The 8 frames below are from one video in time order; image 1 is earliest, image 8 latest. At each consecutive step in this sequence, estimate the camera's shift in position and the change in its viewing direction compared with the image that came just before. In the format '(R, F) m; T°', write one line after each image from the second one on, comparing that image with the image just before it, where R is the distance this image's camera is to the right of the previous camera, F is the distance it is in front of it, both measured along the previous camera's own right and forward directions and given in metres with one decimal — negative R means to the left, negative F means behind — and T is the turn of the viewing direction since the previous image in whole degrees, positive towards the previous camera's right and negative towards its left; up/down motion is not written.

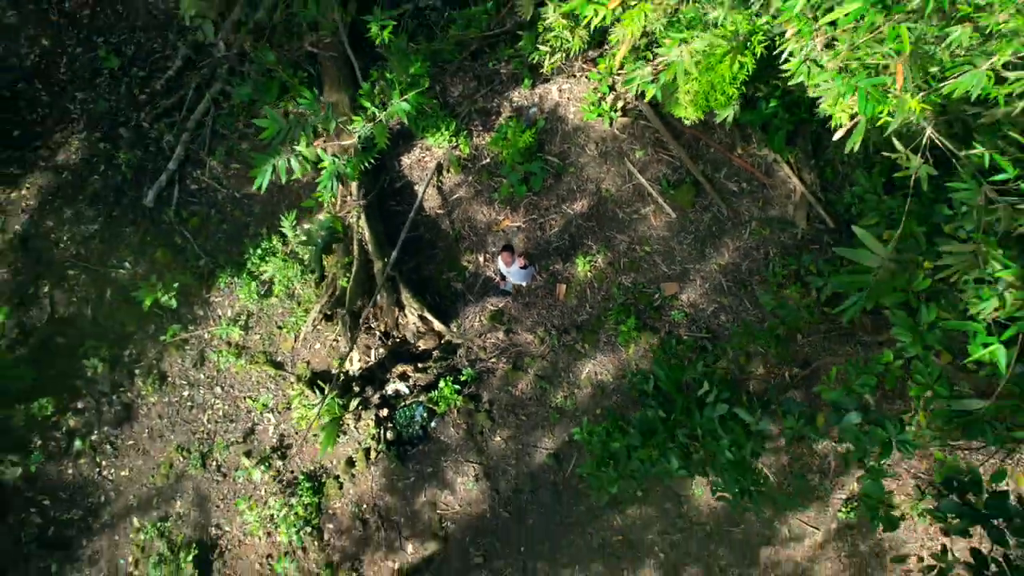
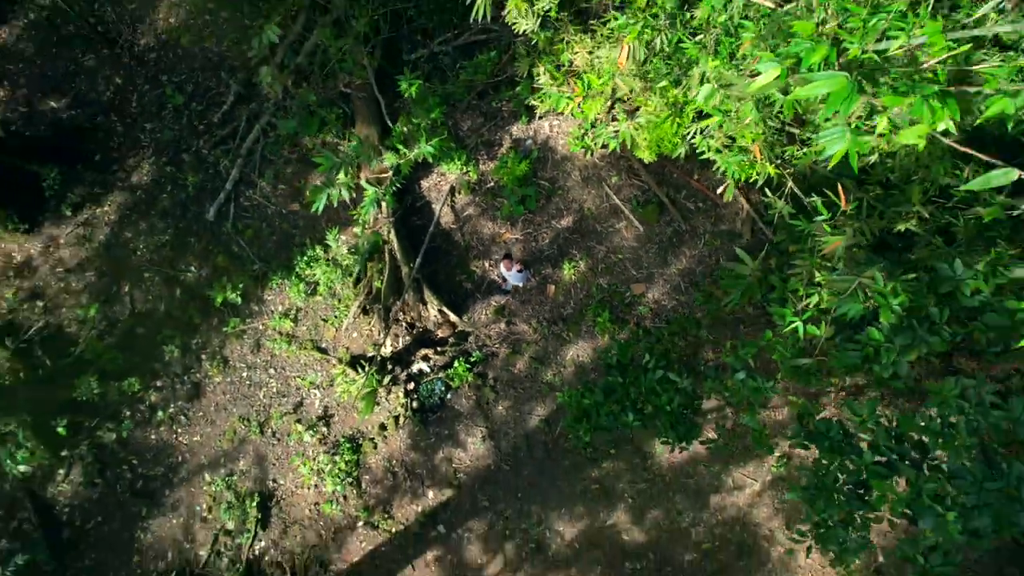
(0.0, -1.1) m; 0°
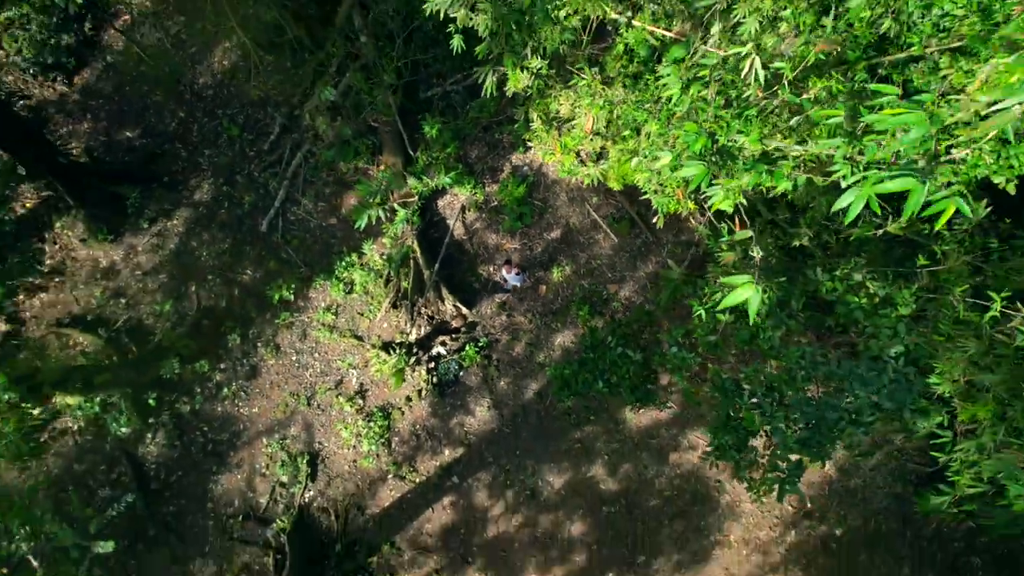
(0.0, -1.4) m; 0°
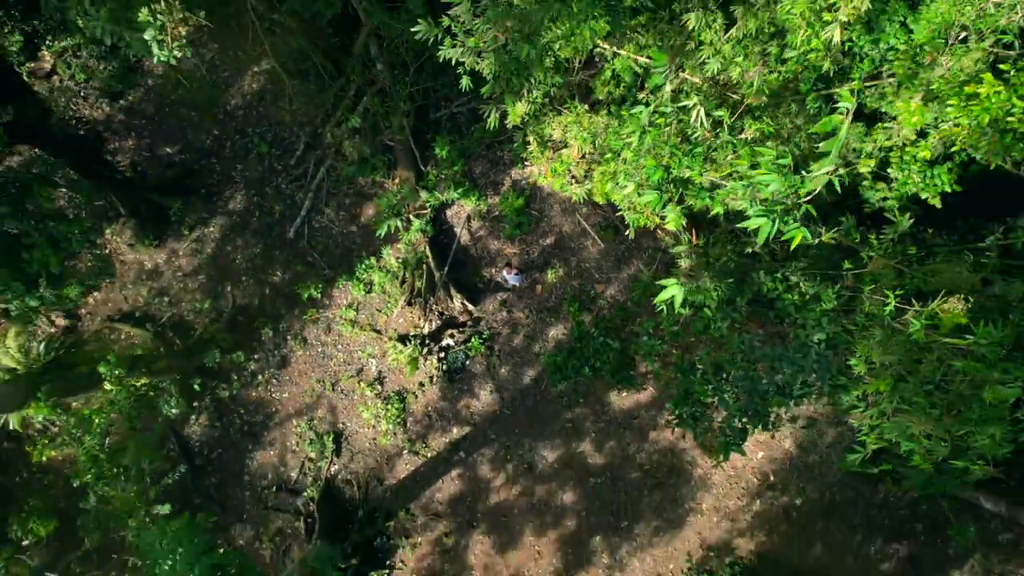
(0.0, -1.0) m; 0°
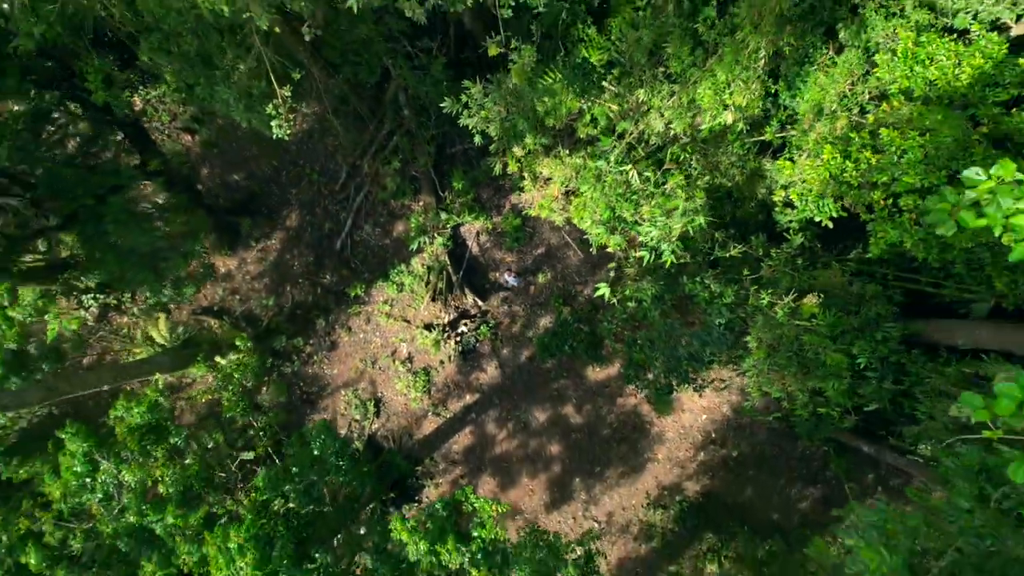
(0.0, -2.3) m; 0°
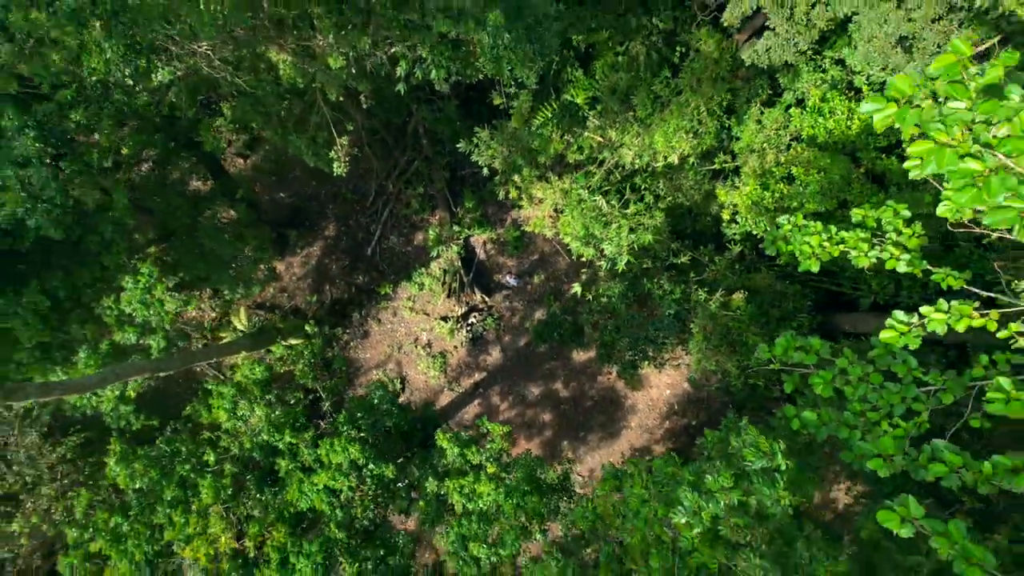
(0.0, -2.3) m; 0°
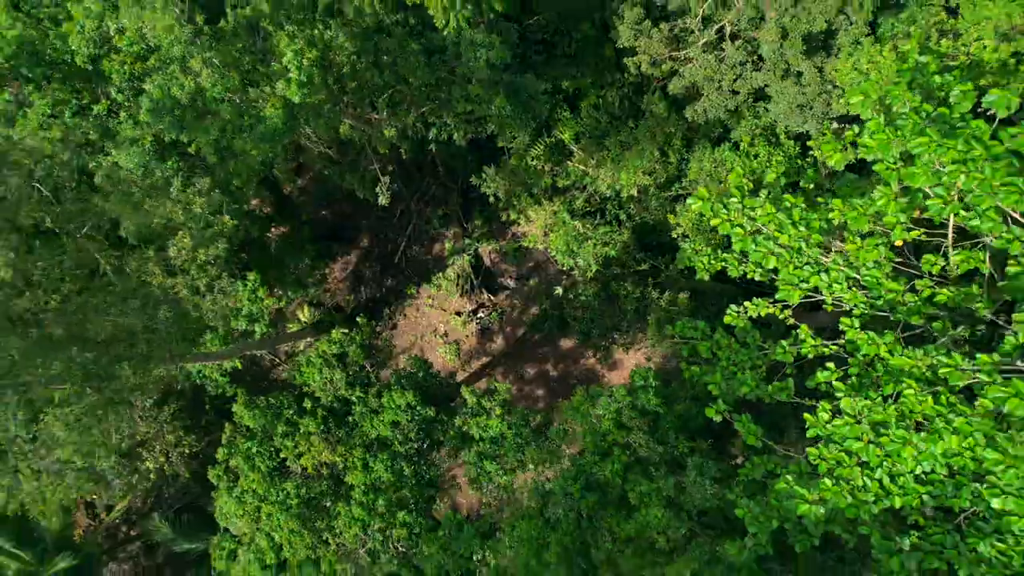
(0.0, -3.0) m; 0°
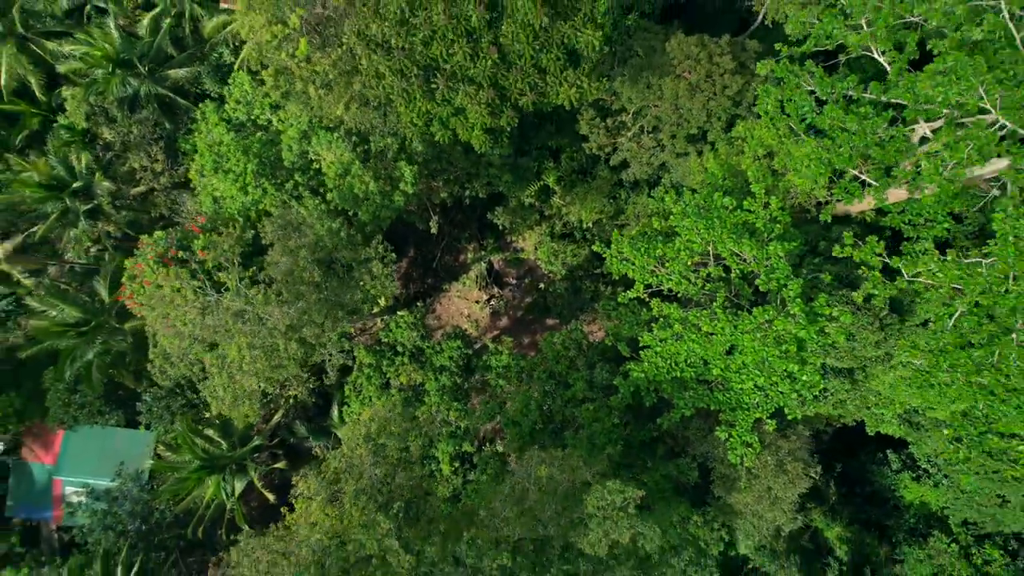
(-0.1, -7.2) m; 0°
